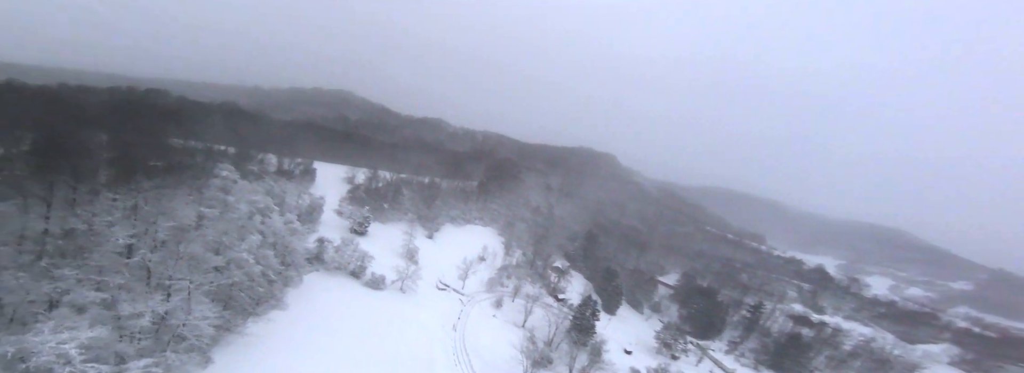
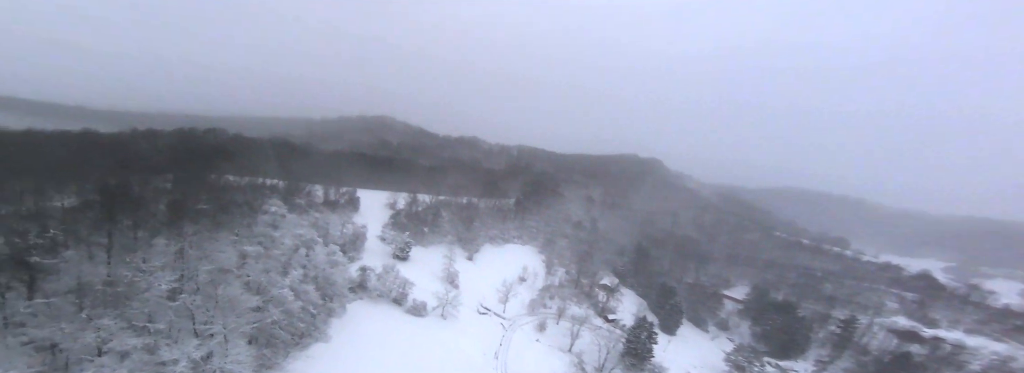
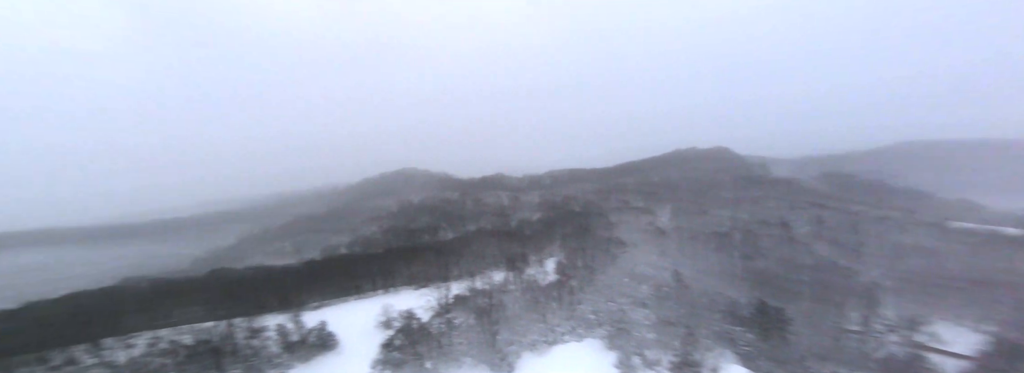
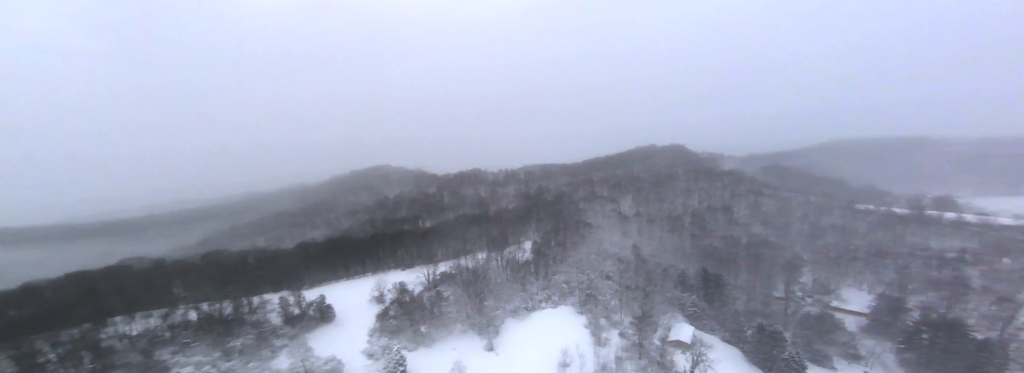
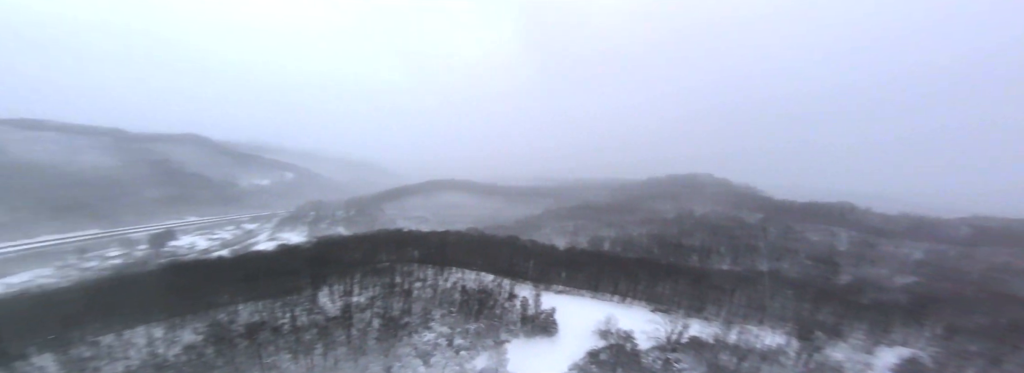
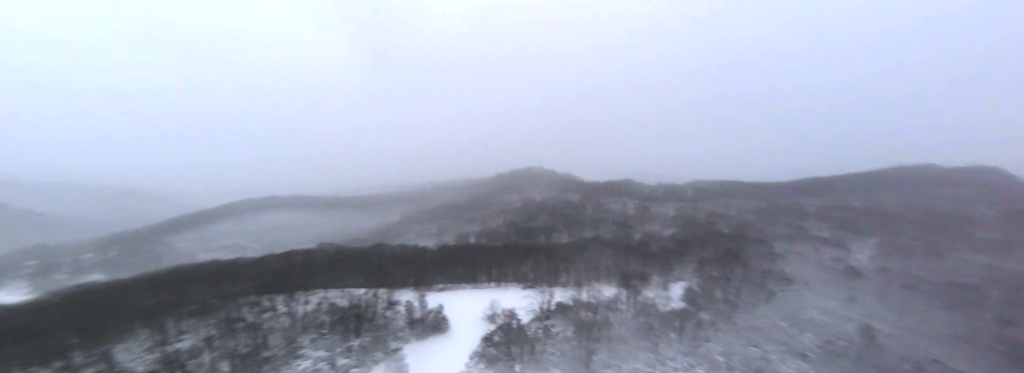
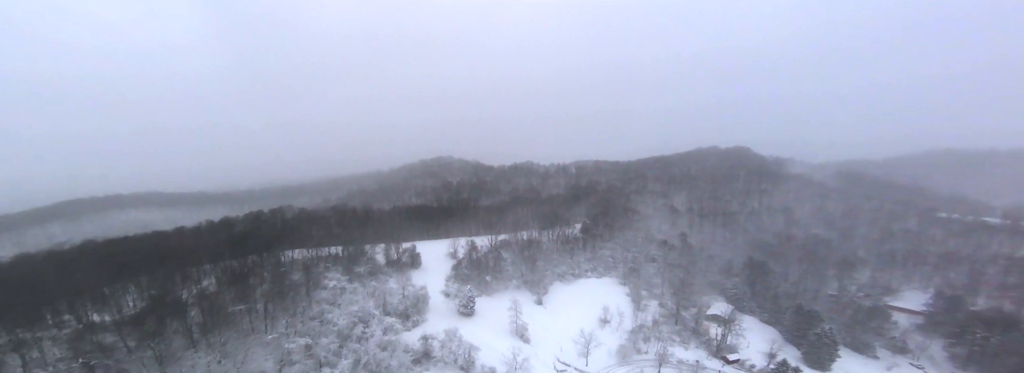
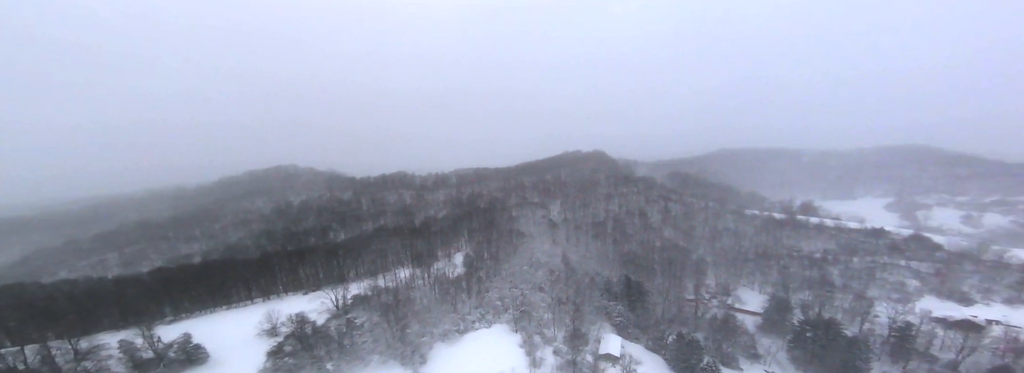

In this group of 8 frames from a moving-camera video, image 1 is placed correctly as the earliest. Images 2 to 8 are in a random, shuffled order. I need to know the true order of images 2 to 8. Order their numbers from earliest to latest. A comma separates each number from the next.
2, 7, 4, 8, 3, 6, 5
